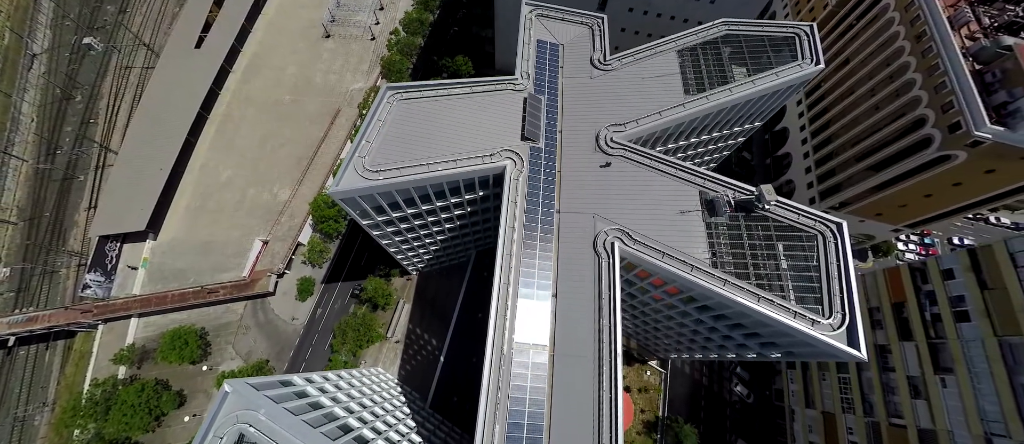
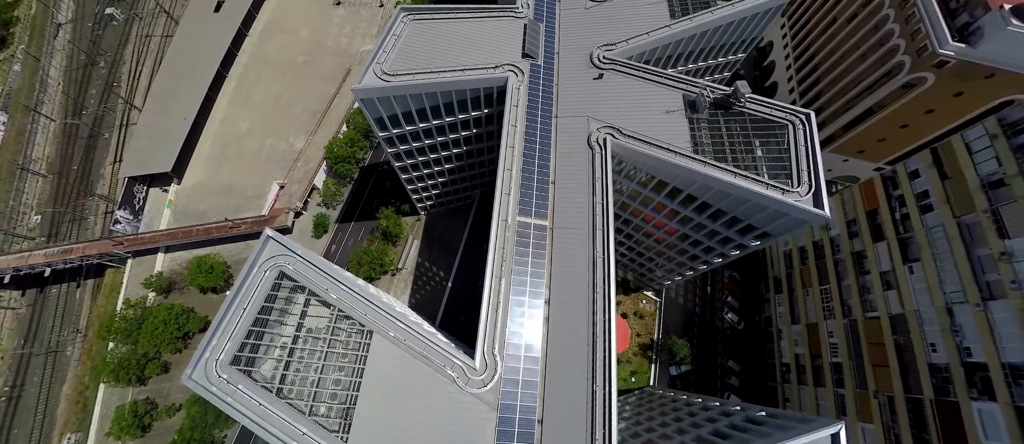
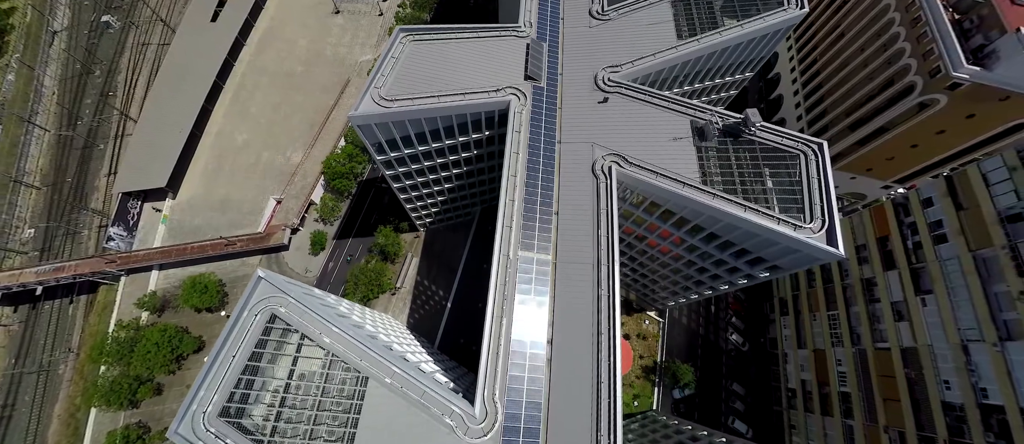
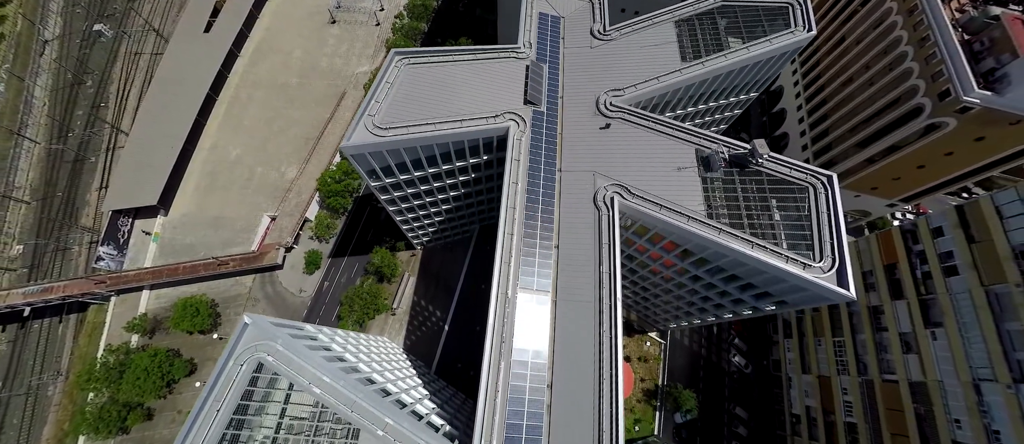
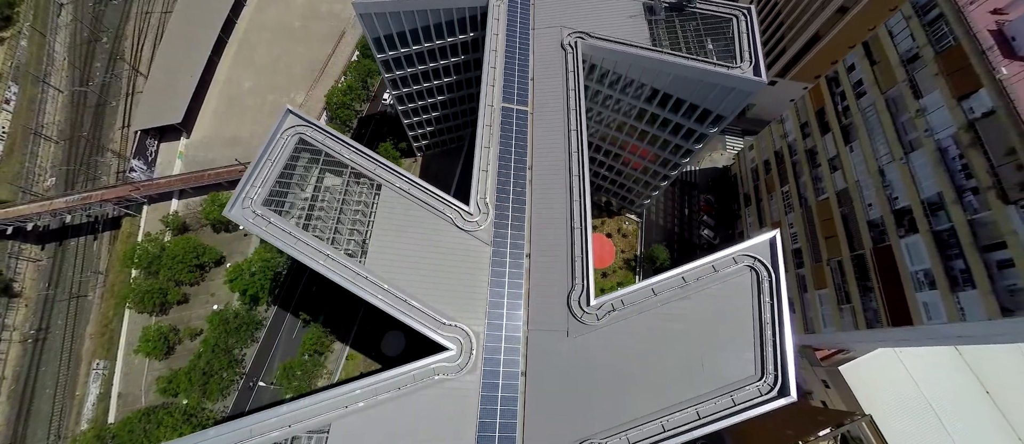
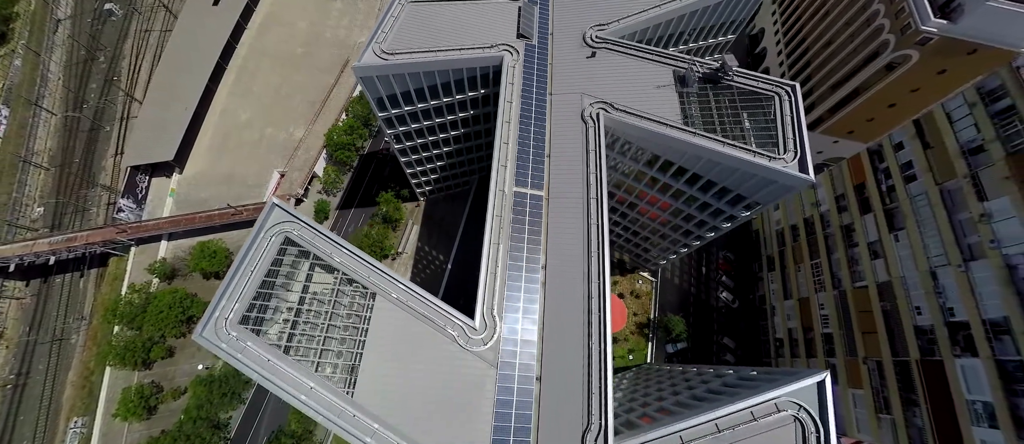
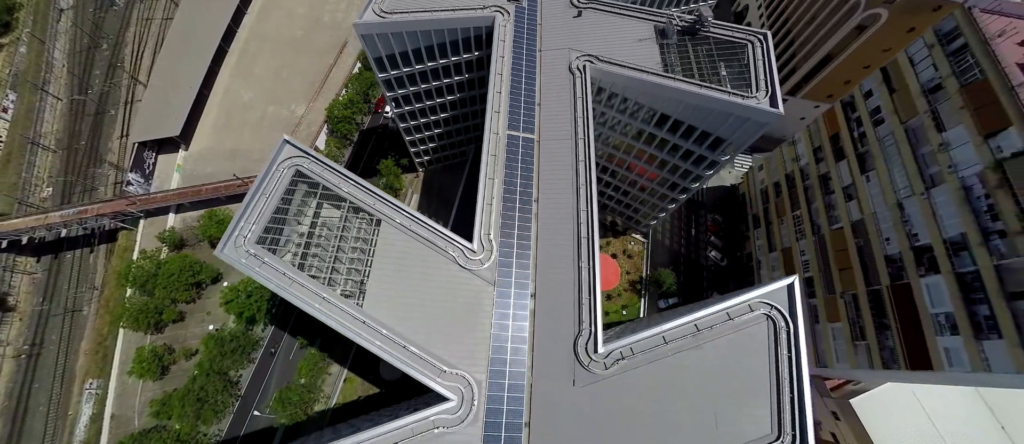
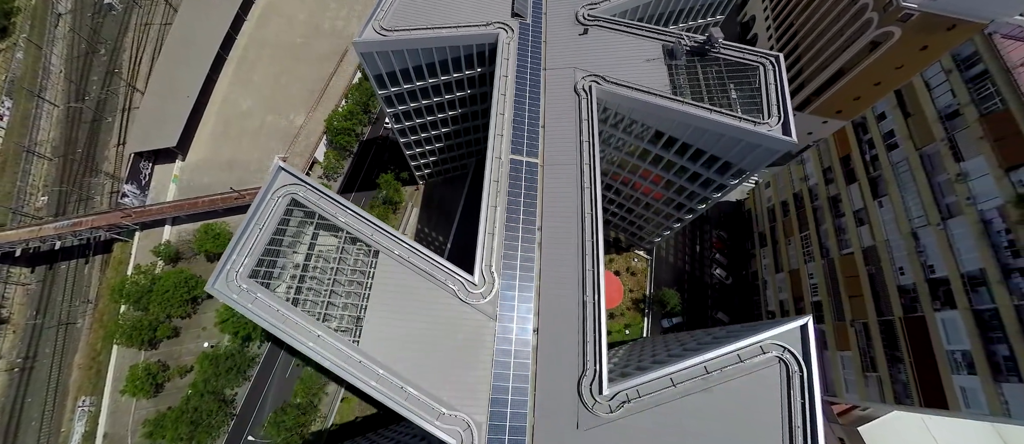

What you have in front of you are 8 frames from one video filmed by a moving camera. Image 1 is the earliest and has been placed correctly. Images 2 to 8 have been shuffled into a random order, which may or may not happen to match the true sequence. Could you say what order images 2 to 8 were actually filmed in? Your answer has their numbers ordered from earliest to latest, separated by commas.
4, 3, 2, 6, 8, 7, 5
